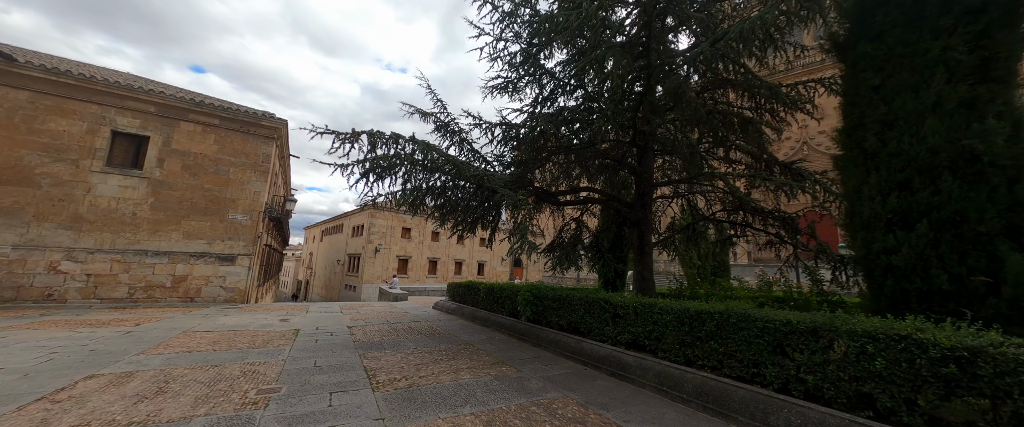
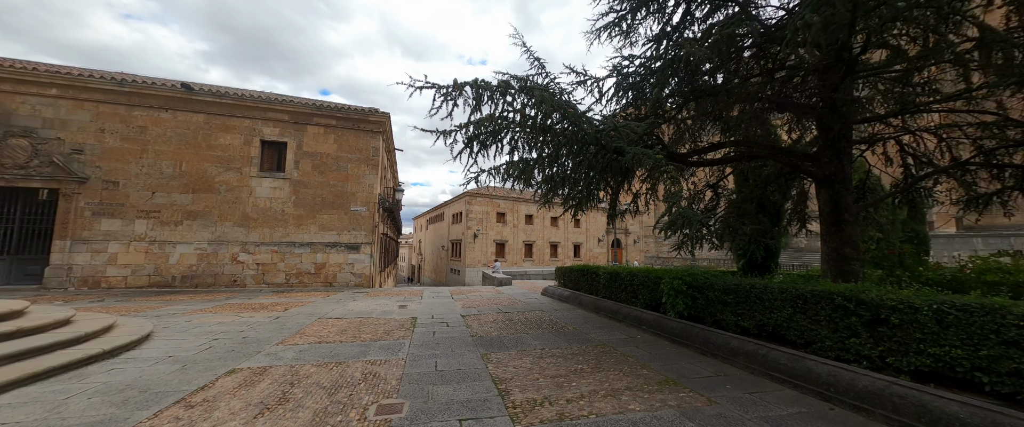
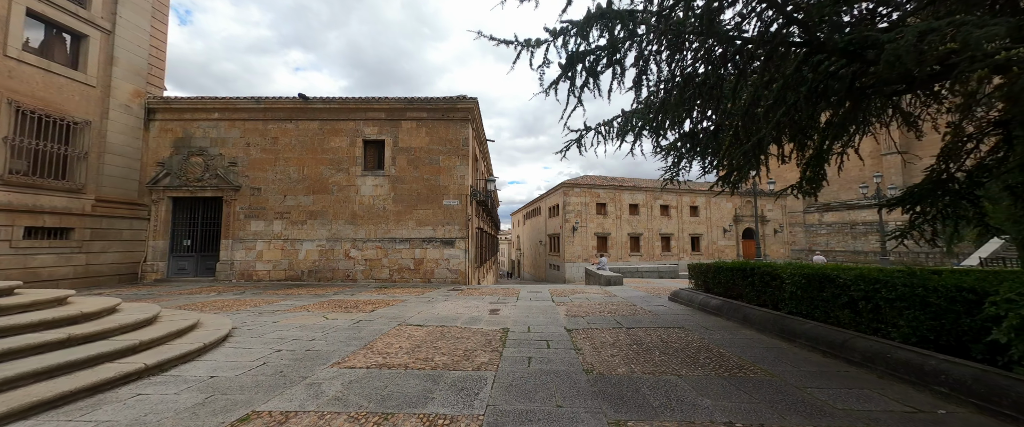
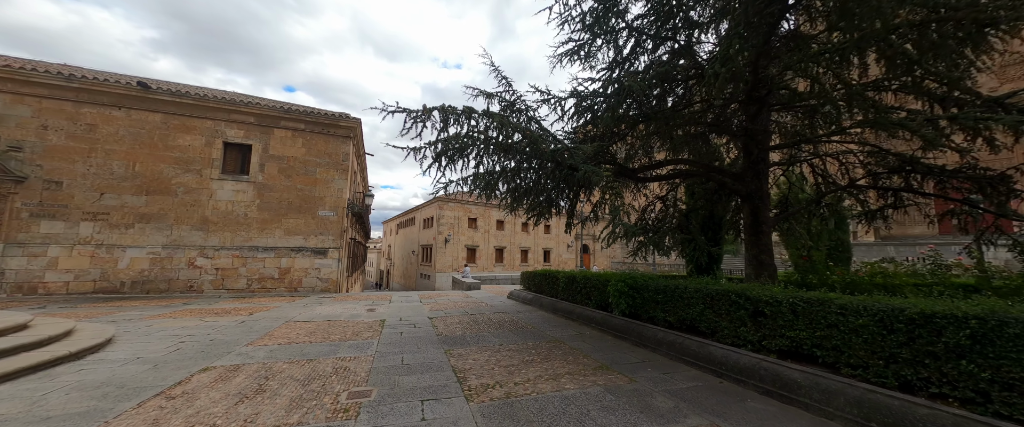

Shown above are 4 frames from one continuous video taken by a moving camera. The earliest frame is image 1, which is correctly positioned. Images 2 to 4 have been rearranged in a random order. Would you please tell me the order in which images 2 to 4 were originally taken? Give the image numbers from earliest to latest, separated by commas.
4, 2, 3
